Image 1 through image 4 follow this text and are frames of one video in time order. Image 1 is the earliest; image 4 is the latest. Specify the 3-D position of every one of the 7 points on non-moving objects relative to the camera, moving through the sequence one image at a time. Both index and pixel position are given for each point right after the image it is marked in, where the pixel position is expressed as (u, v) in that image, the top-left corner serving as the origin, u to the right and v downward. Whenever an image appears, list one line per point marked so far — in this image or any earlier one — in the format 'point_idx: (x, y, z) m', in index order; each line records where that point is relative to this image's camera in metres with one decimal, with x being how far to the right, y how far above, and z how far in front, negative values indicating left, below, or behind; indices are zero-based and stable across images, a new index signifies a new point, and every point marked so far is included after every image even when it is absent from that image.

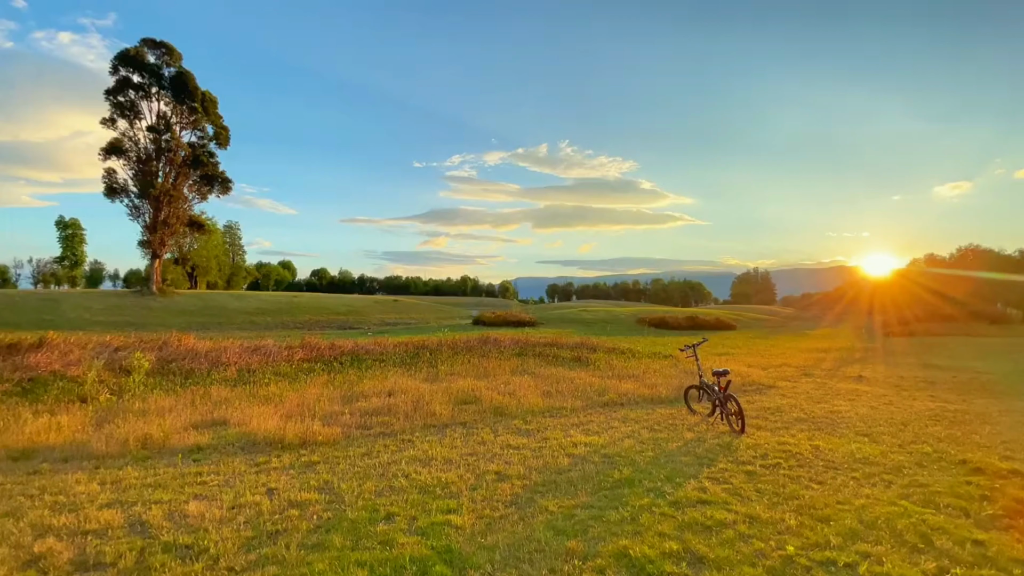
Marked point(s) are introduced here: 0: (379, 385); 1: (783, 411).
0: (-4.1, -3.0, +14.8) m
1: (+7.5, -3.4, +13.2) m
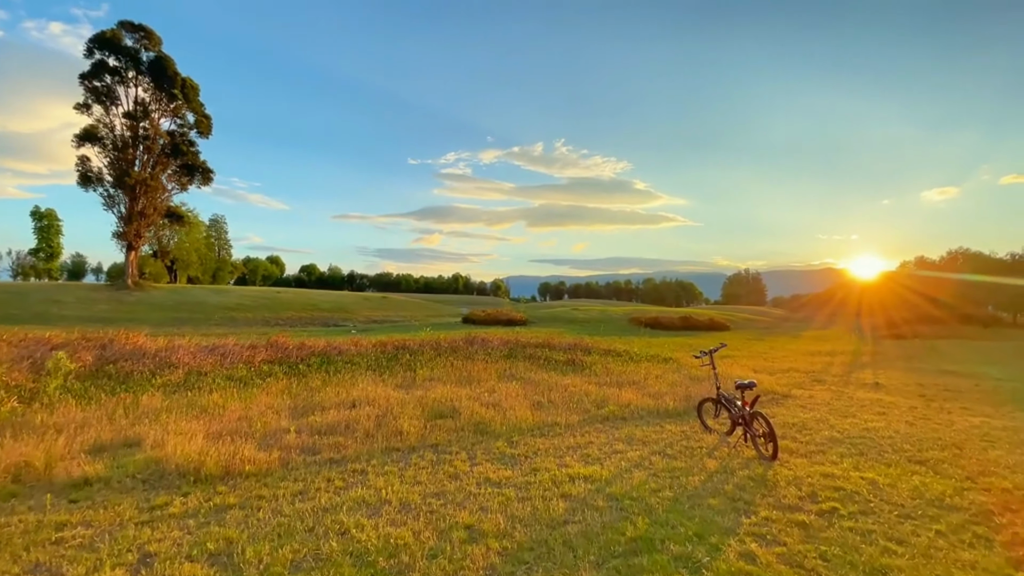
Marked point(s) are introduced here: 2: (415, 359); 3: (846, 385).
0: (-4.5, -2.8, +12.7) m
1: (+7.1, -3.3, +11.4) m
2: (-3.8, -2.8, +19.0) m
3: (+13.7, -4.0, +19.8) m
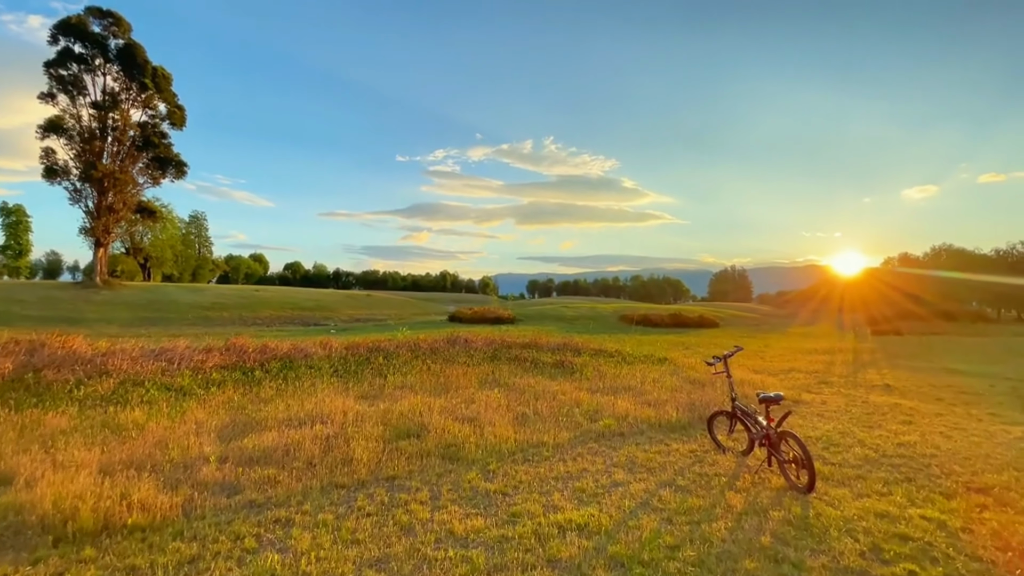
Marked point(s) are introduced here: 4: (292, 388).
0: (-5.0, -2.7, +10.9) m
1: (+6.7, -3.2, +9.8) m
2: (-4.4, -2.7, +17.2) m
3: (+13.1, -3.8, +18.3) m
4: (-6.0, -2.7, +13.1) m
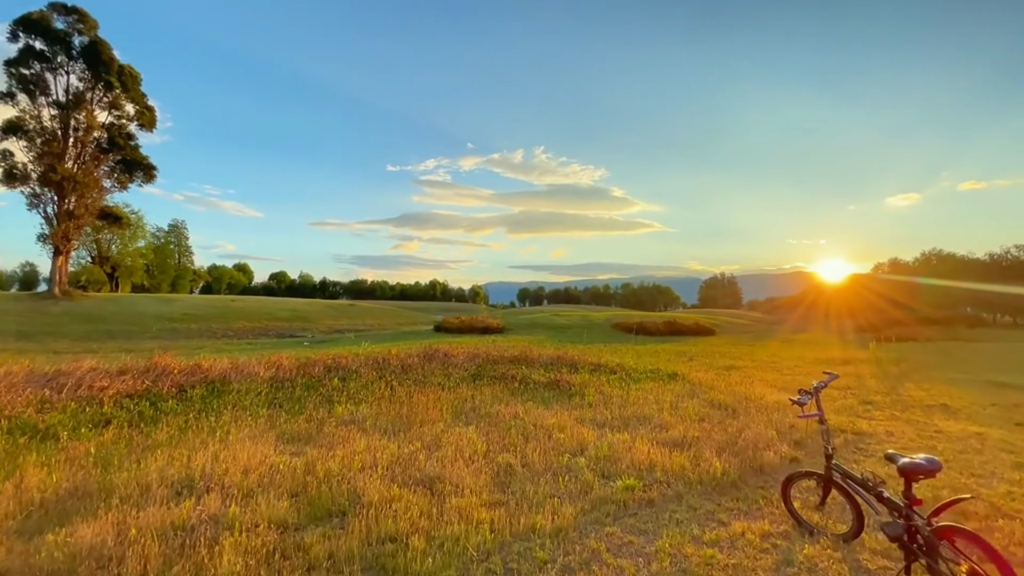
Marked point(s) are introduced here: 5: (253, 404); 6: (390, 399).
0: (-5.3, -2.8, +7.6) m
1: (+6.4, -3.1, +6.7) m
2: (-4.9, -2.8, +13.9) m
3: (+12.6, -3.8, +15.4) m
4: (-6.4, -2.8, +9.8) m
5: (-6.3, -2.8, +11.8) m
6: (-3.1, -2.9, +12.5) m
